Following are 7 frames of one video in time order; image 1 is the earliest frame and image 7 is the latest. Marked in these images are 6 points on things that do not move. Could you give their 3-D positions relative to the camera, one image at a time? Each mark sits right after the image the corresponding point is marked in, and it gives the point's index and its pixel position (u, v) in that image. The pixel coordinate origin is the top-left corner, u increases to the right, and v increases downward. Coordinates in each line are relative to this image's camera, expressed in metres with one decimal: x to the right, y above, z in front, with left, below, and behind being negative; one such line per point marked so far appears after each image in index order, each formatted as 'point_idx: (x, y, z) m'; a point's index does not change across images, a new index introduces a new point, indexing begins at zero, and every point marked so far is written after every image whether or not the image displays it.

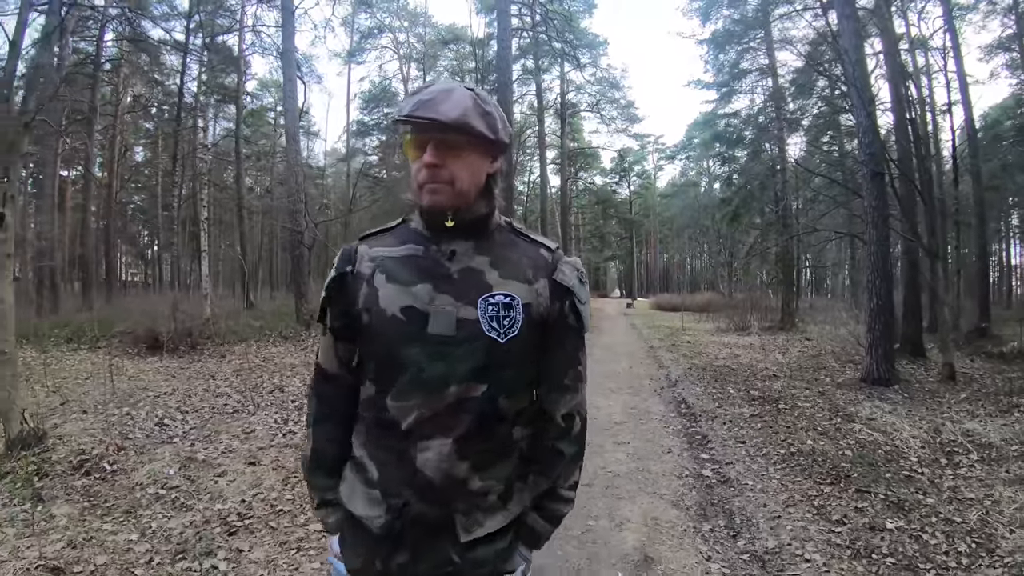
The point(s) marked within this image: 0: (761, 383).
0: (+3.4, -1.3, +8.1) m
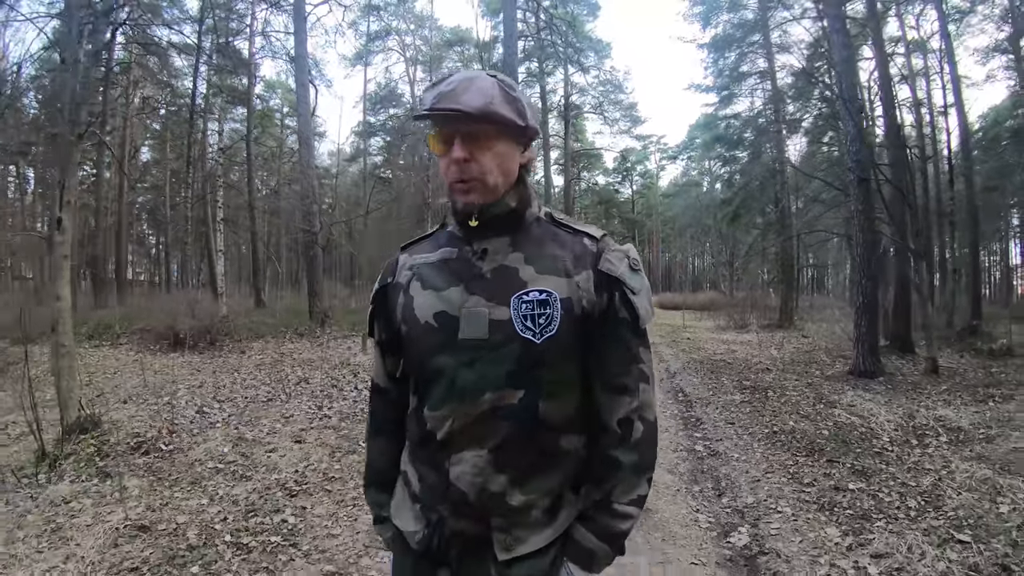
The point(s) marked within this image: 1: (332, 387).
0: (+3.6, -1.3, +8.7) m
1: (-2.5, -1.3, +8.1) m
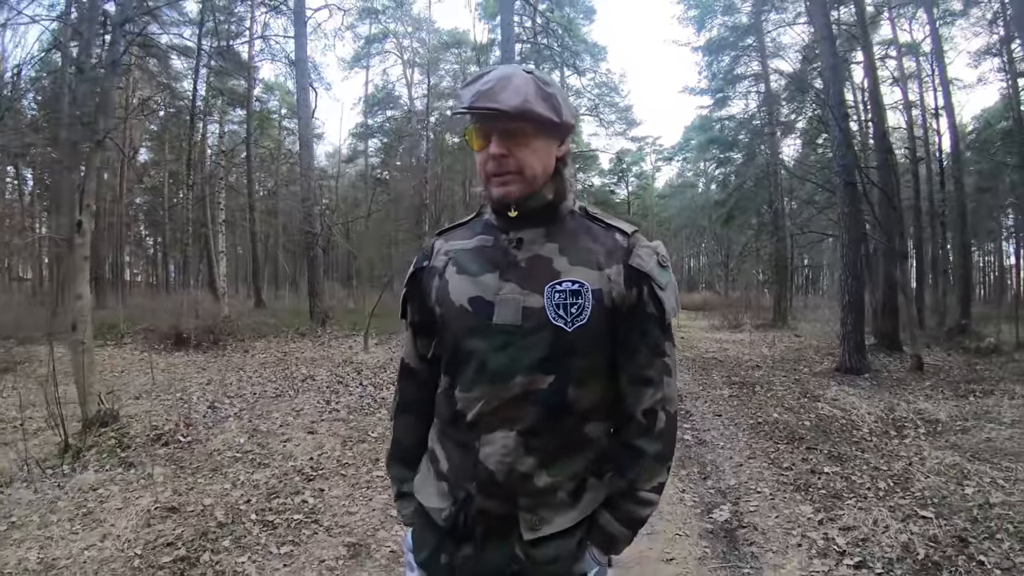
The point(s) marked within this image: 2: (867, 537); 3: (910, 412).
0: (+3.6, -1.3, +9.0) m
1: (-2.5, -1.3, +8.4) m
2: (+1.9, -1.3, +3.2) m
3: (+4.7, -1.4, +6.8) m
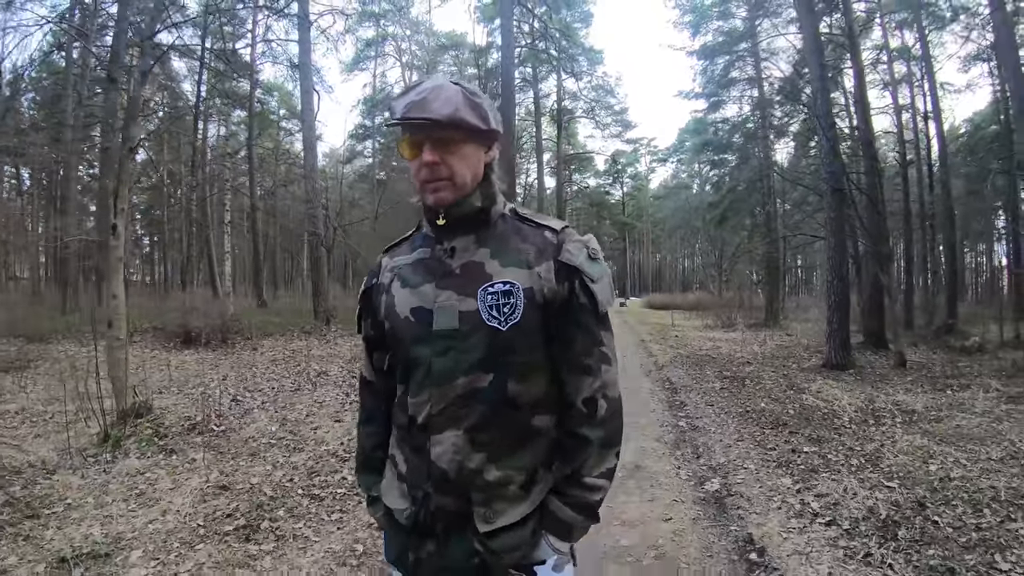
0: (+3.6, -1.3, +9.5) m
1: (-2.4, -1.3, +8.8) m
2: (+2.0, -1.3, +3.7) m
3: (+4.7, -1.4, +7.4) m
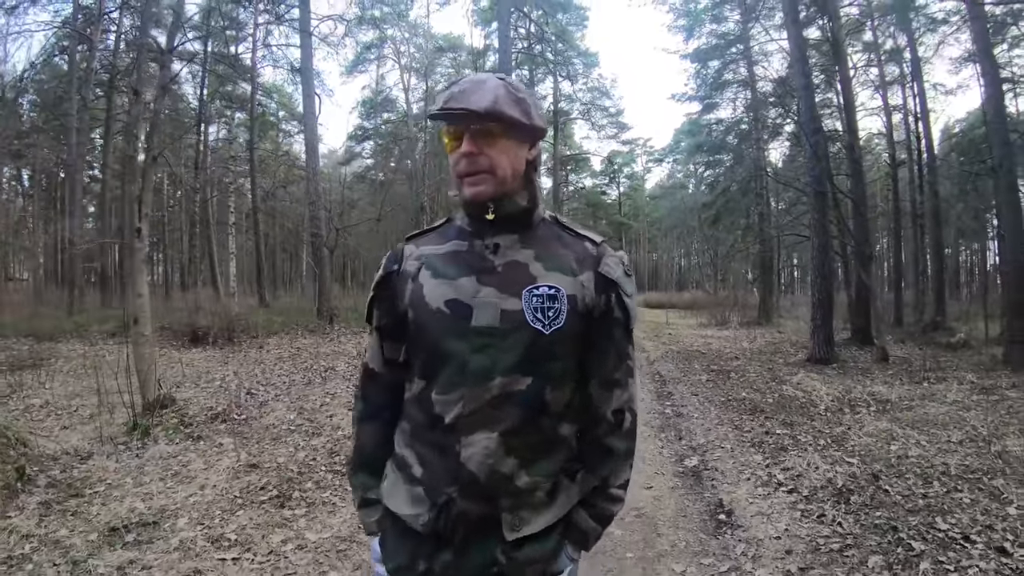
0: (+3.6, -1.3, +10.0) m
1: (-2.4, -1.3, +9.3) m
2: (+2.1, -1.3, +4.2) m
3: (+4.7, -1.4, +7.9) m
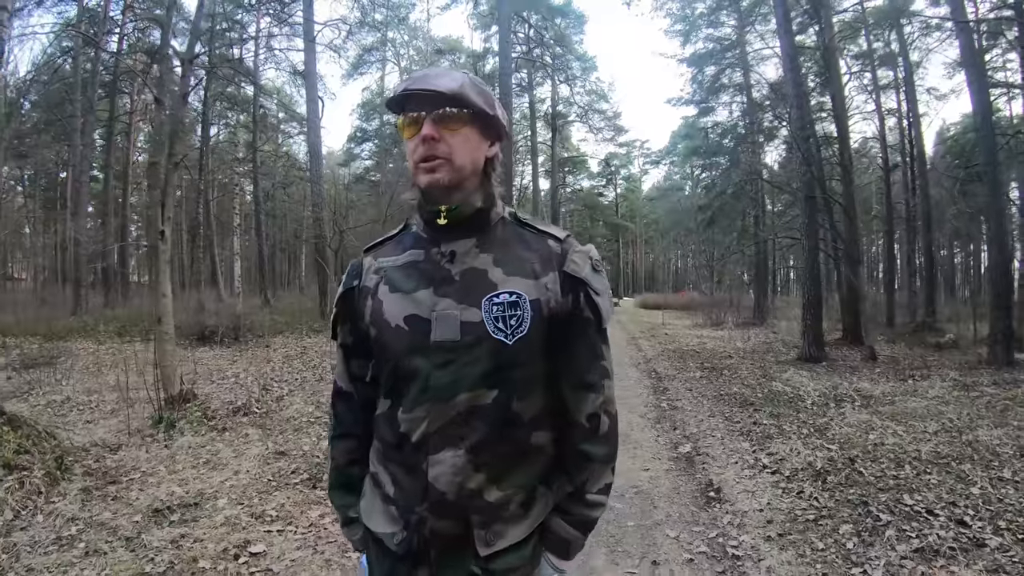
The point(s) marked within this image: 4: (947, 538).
0: (+3.6, -1.3, +10.4) m
1: (-2.4, -1.3, +9.7) m
2: (+2.1, -1.3, +4.6) m
3: (+4.8, -1.4, +8.3) m
4: (+2.5, -1.5, +3.4) m
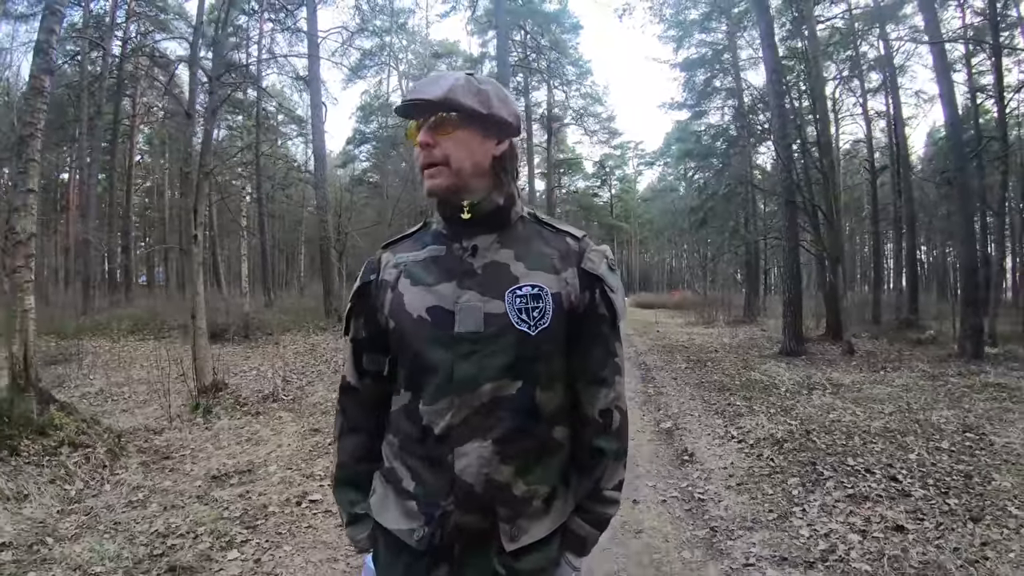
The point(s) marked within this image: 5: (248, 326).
0: (+3.6, -1.2, +11.2) m
1: (-2.4, -1.3, +10.4) m
2: (+2.2, -1.3, +5.3) m
3: (+4.8, -1.4, +9.1) m
4: (+2.6, -1.4, +4.2) m
5: (-7.4, -1.0, +16.5) m
